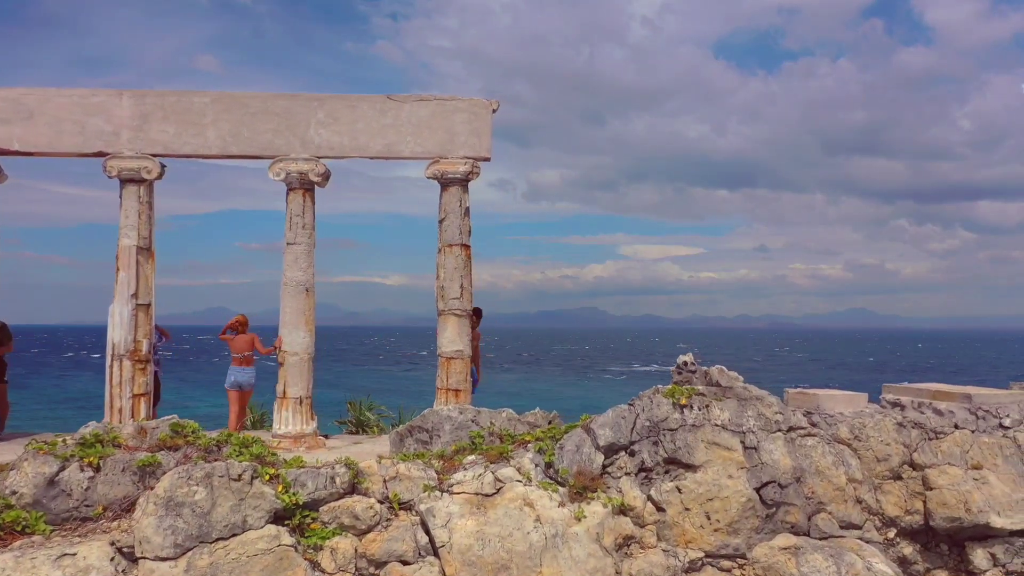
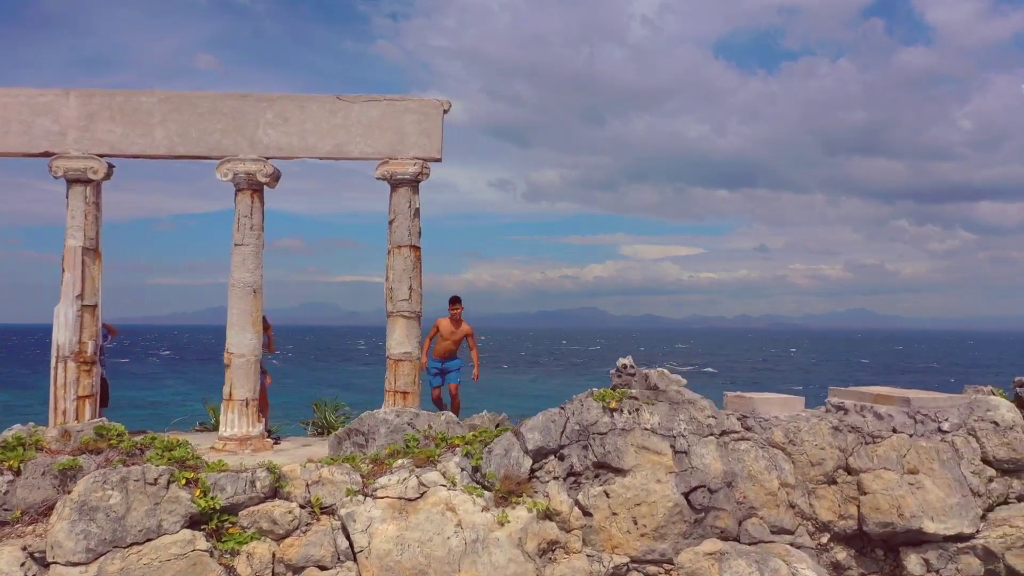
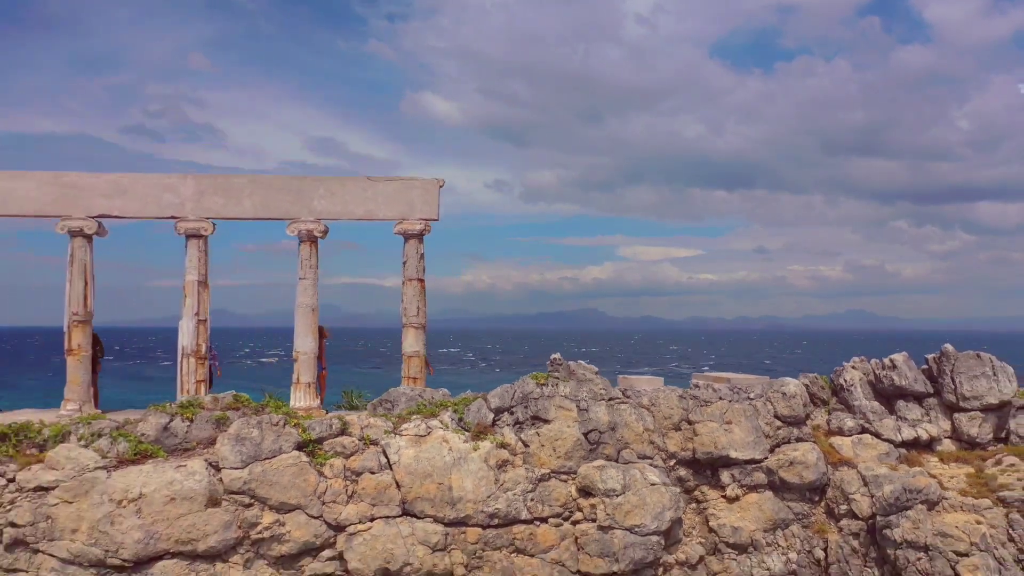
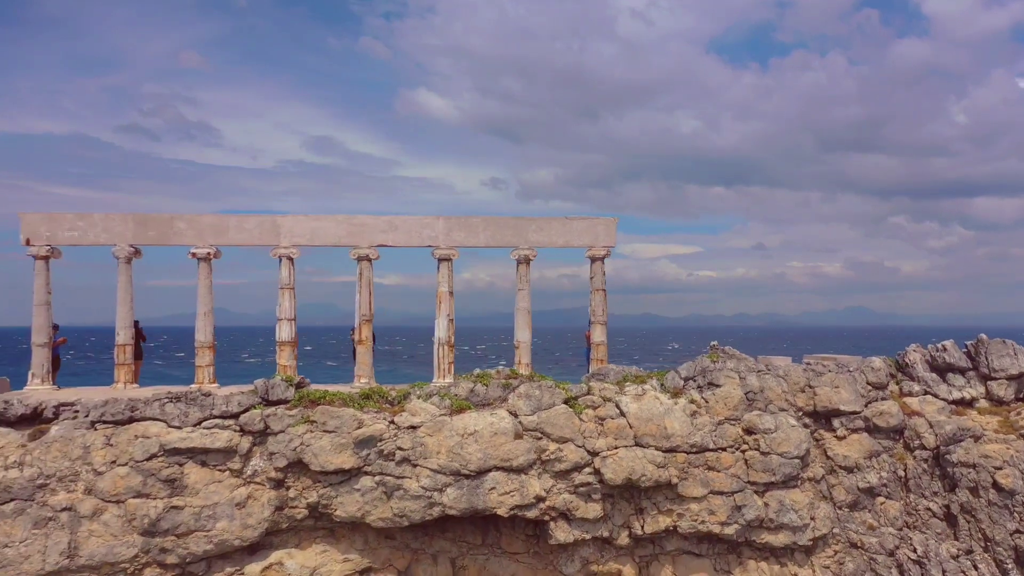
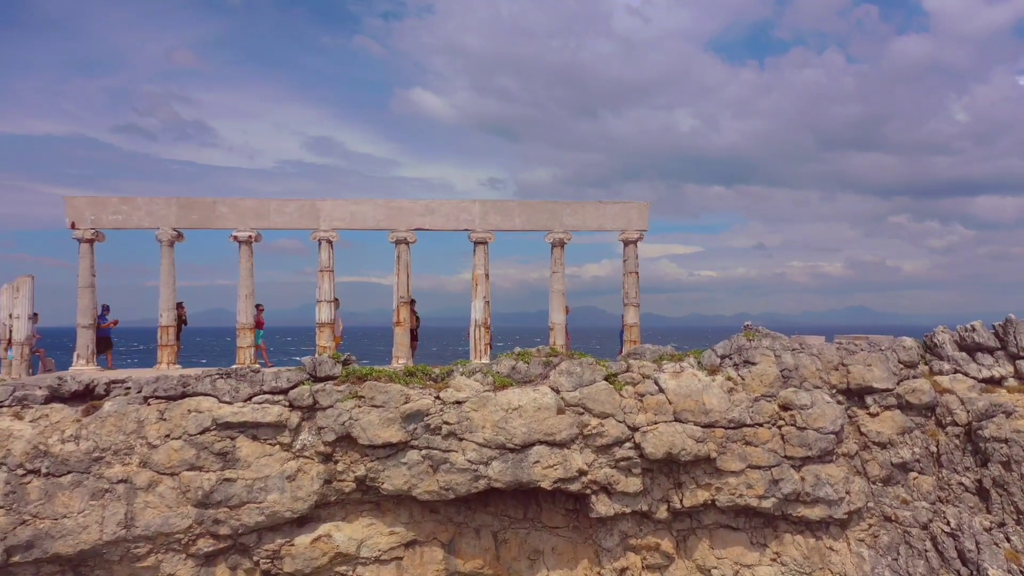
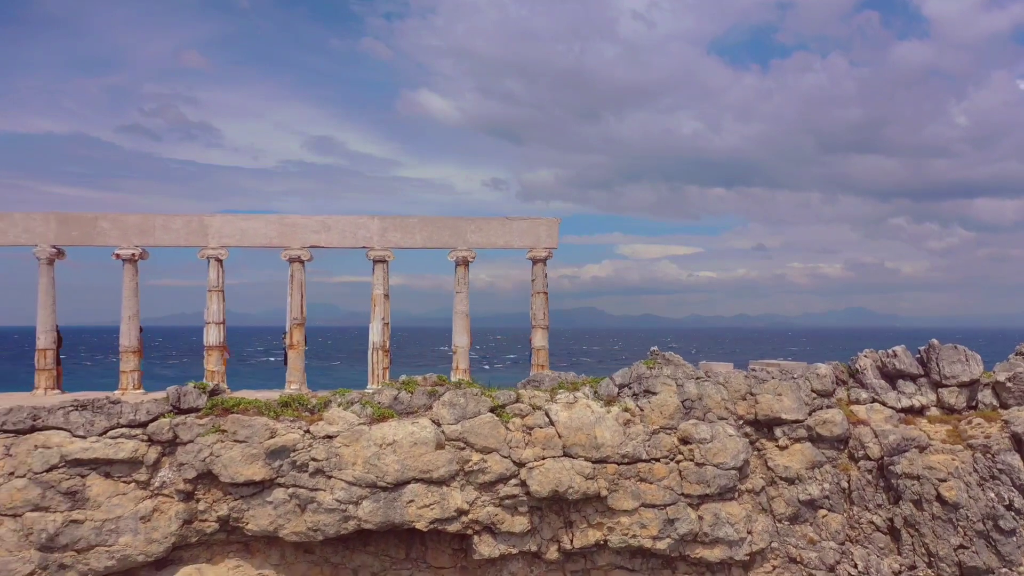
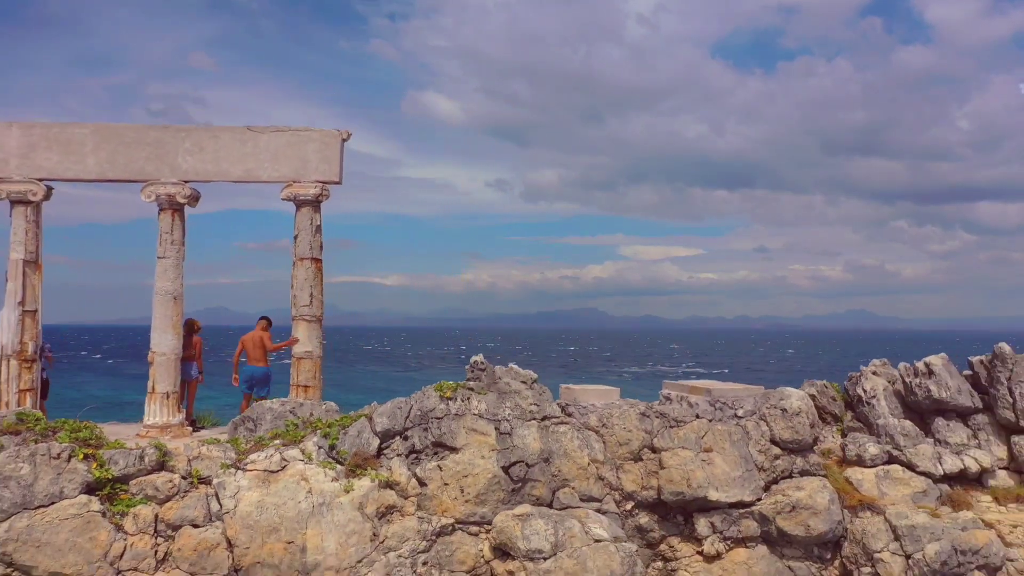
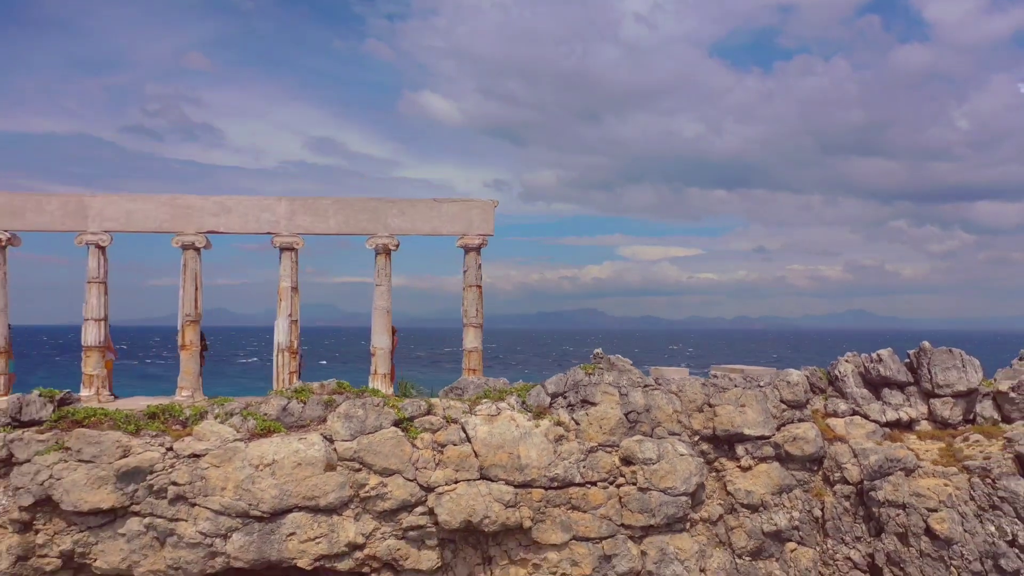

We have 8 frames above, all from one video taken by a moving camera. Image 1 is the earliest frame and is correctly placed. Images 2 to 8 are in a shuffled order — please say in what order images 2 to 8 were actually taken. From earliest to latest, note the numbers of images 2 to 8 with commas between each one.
2, 7, 3, 8, 6, 4, 5
